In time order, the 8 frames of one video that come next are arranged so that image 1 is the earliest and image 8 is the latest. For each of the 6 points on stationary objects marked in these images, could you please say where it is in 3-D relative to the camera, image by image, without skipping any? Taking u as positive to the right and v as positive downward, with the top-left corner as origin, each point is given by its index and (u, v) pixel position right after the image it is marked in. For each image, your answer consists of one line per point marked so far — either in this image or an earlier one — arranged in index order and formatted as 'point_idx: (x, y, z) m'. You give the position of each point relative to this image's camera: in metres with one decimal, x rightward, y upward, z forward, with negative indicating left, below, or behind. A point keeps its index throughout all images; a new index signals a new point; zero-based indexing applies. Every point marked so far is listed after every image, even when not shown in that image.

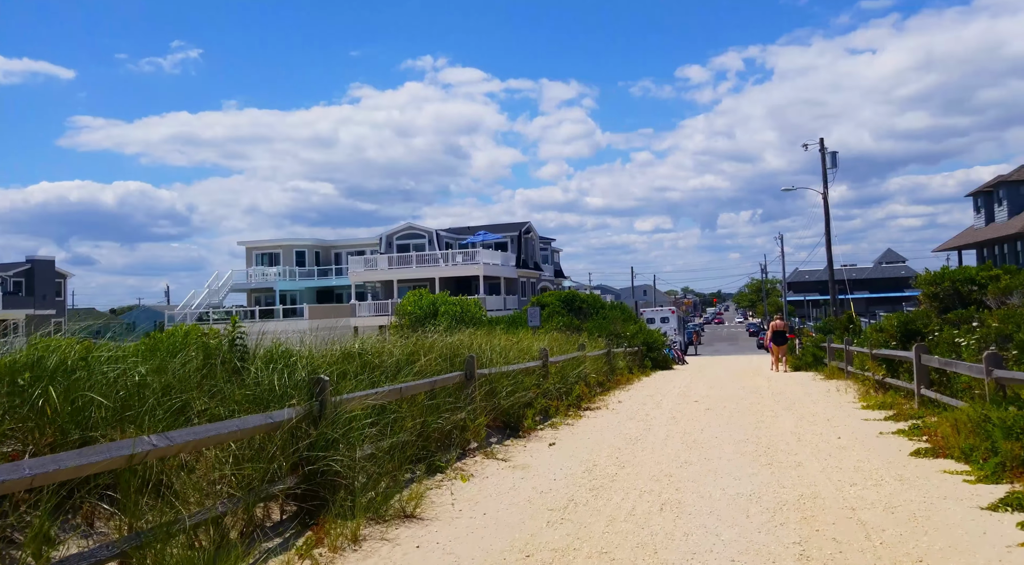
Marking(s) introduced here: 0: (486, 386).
0: (-0.3, -1.4, +9.9) m
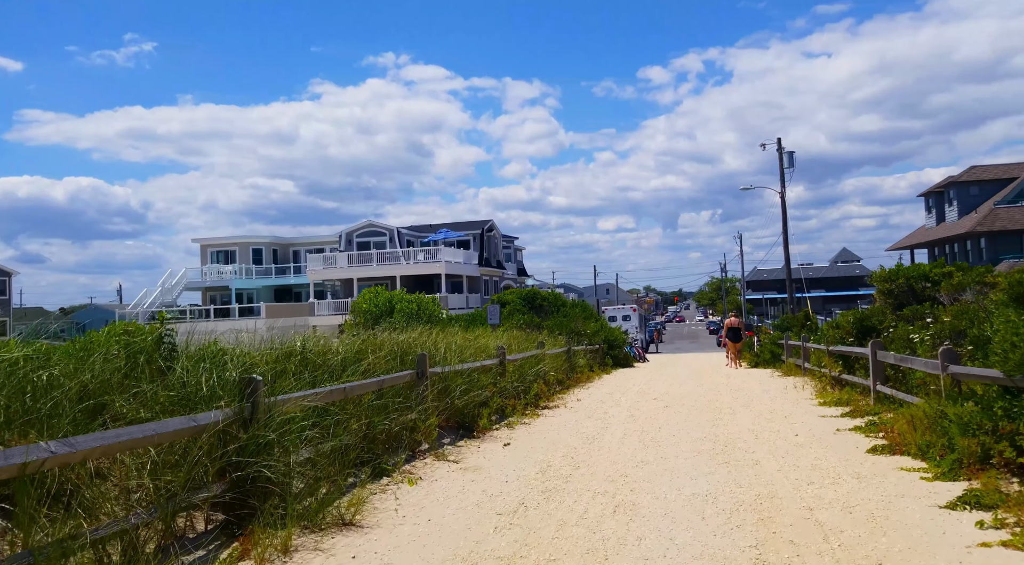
0: (-1.0, -1.4, +9.6) m
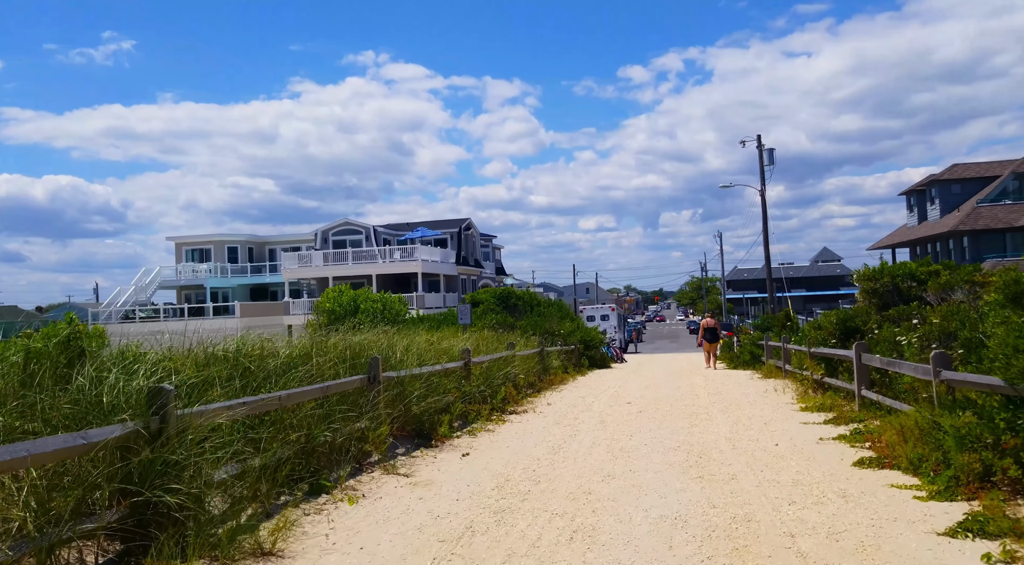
0: (-1.4, -1.3, +8.8) m
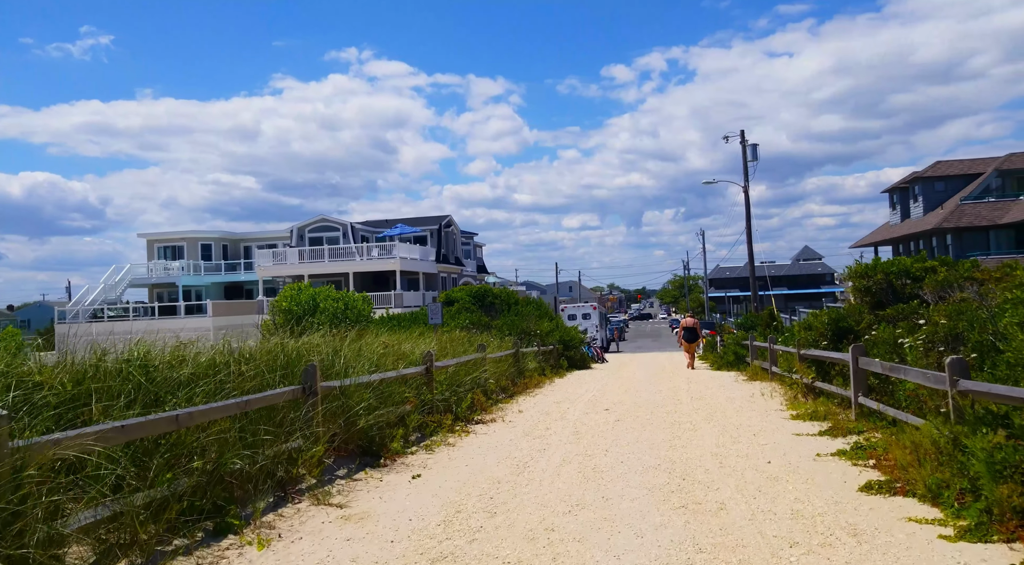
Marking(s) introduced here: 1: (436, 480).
0: (-1.9, -1.3, +7.7) m
1: (-0.8, -2.0, +7.4) m
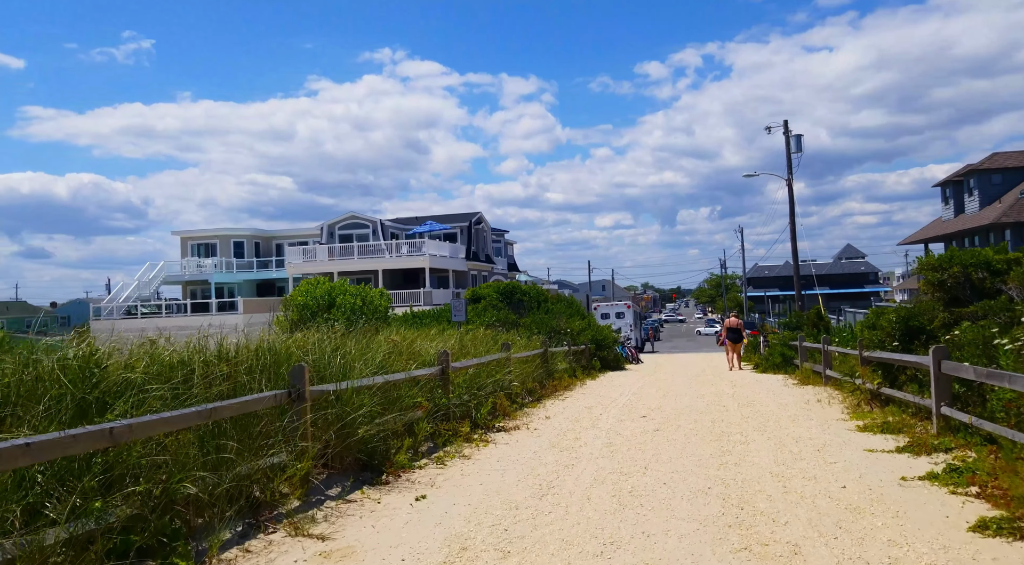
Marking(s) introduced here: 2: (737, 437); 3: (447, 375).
0: (-1.7, -1.2, +6.7) m
1: (-0.6, -1.9, +6.2) m
2: (+2.8, -1.9, +9.0) m
3: (-0.9, -1.2, +9.5) m
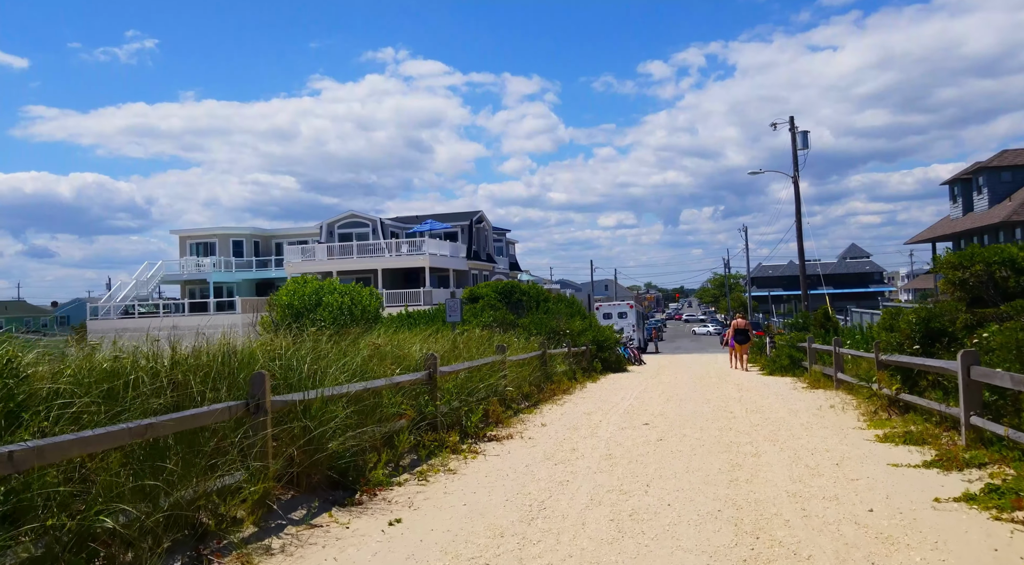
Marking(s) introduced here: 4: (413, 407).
0: (-1.8, -1.1, +6.0) m
1: (-0.7, -1.9, +5.6) m
2: (+2.7, -1.9, +8.3) m
3: (-1.0, -1.2, +8.8) m
4: (-1.1, -1.4, +8.2) m
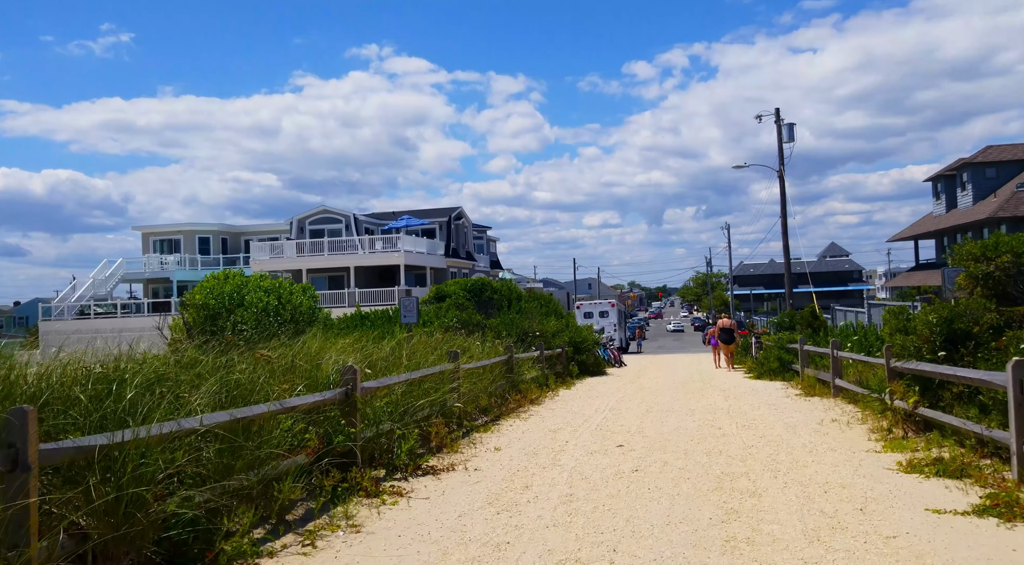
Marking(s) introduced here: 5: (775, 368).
0: (-2.3, -1.1, +4.2) m
1: (-1.2, -1.8, +3.8) m
2: (+2.1, -1.8, +6.6) m
3: (-1.6, -1.1, +7.0) m
4: (-1.7, -1.3, +6.4) m
5: (+6.9, -2.2, +19.0) m
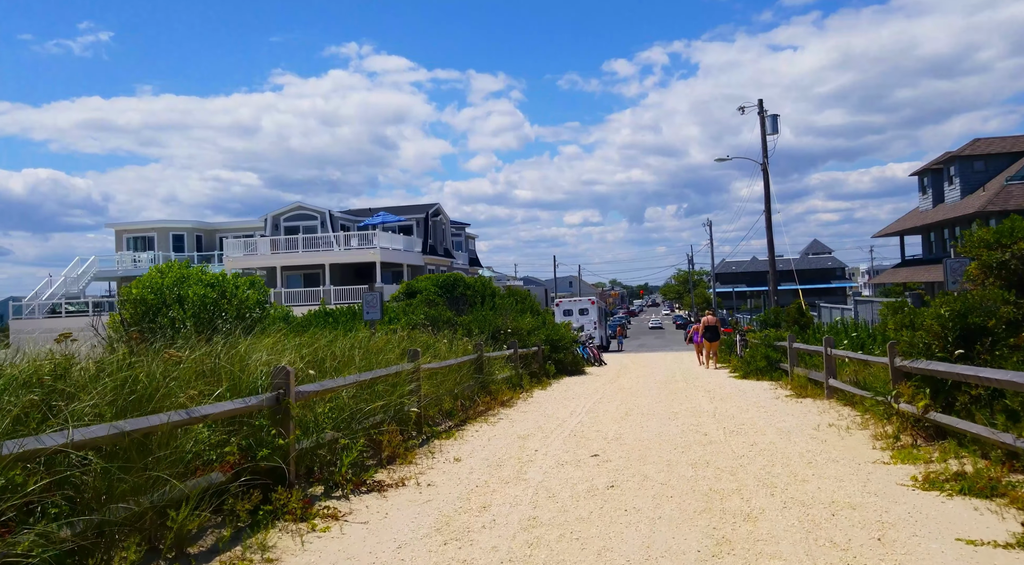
0: (-2.6, -1.0, +3.1) m
1: (-1.5, -1.7, +2.7) m
2: (+1.8, -1.7, +5.6) m
3: (-1.9, -1.0, +6.0) m
4: (-2.1, -1.2, +5.4) m
5: (+6.3, -2.1, +18.2) m
